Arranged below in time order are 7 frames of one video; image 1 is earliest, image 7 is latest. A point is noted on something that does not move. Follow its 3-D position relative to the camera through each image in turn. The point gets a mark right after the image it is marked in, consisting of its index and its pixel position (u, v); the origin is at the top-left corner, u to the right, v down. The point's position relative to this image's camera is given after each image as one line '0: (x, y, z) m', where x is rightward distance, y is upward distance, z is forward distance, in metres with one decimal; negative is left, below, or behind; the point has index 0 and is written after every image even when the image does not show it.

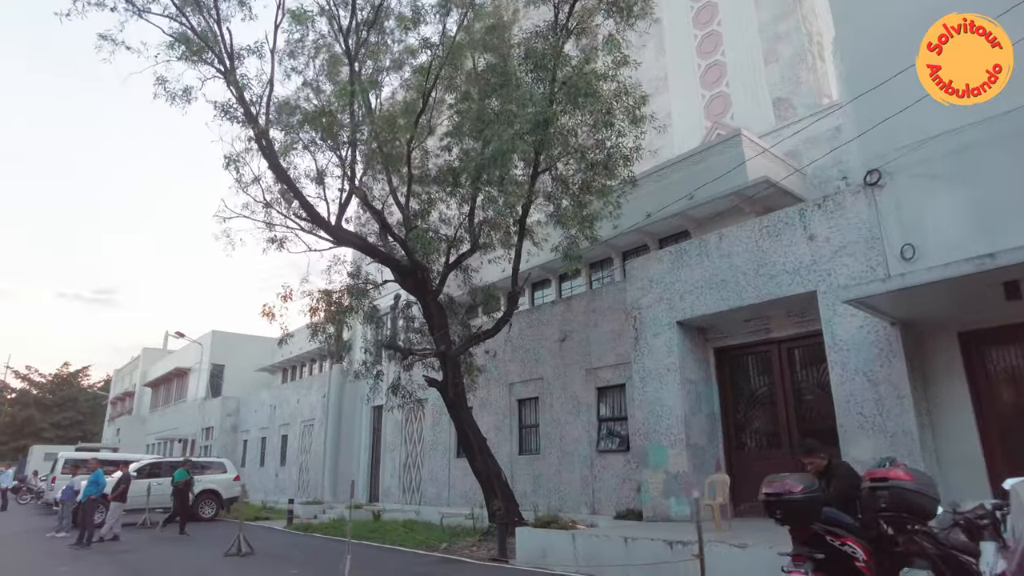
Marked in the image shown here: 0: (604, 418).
0: (+2.1, -2.9, +14.4) m
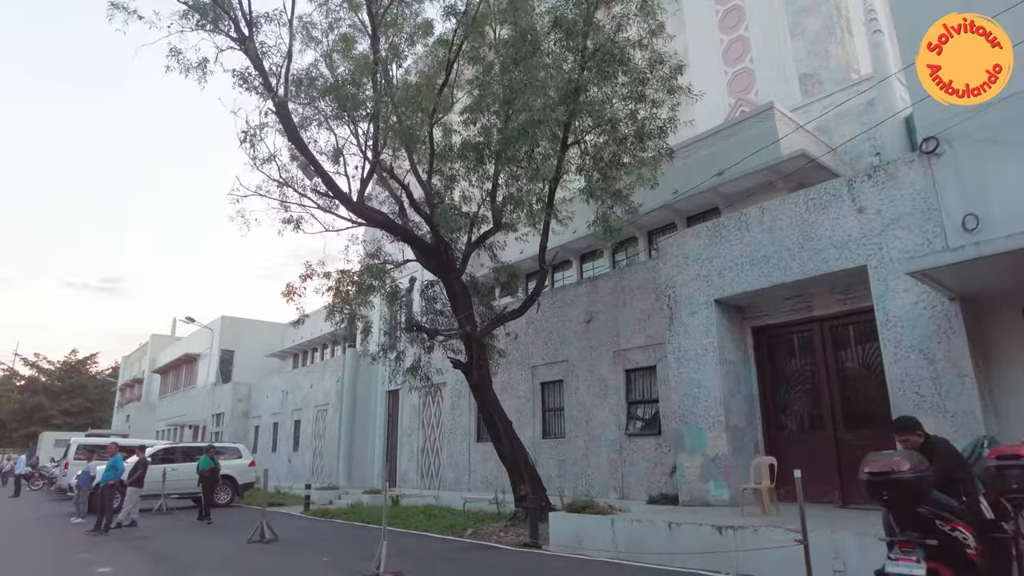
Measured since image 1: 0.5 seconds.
0: (+2.6, -2.4, +13.9) m
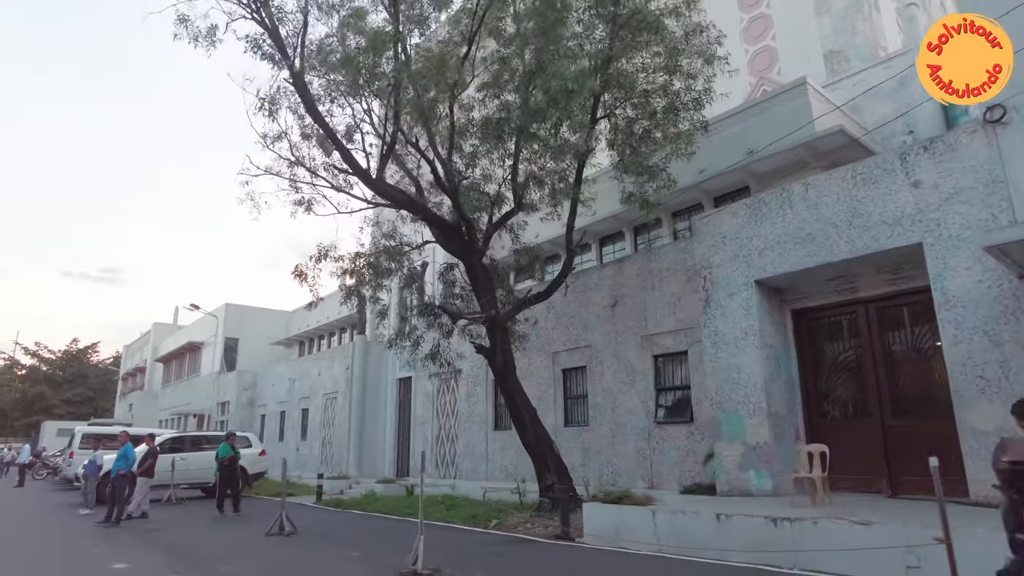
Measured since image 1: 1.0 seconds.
0: (+3.2, -2.1, +13.4) m
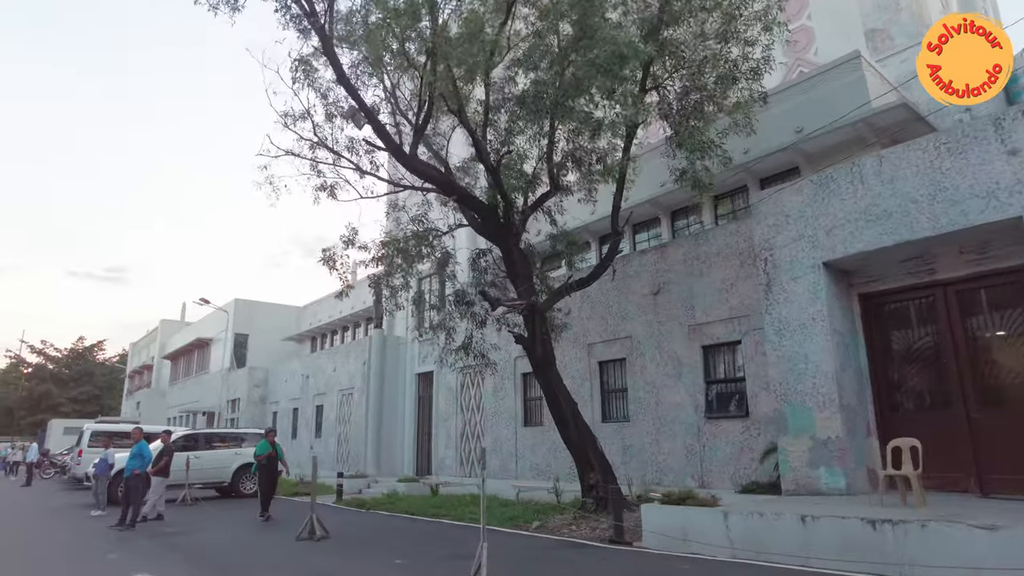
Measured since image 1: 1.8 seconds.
0: (+3.9, -1.8, +12.6) m
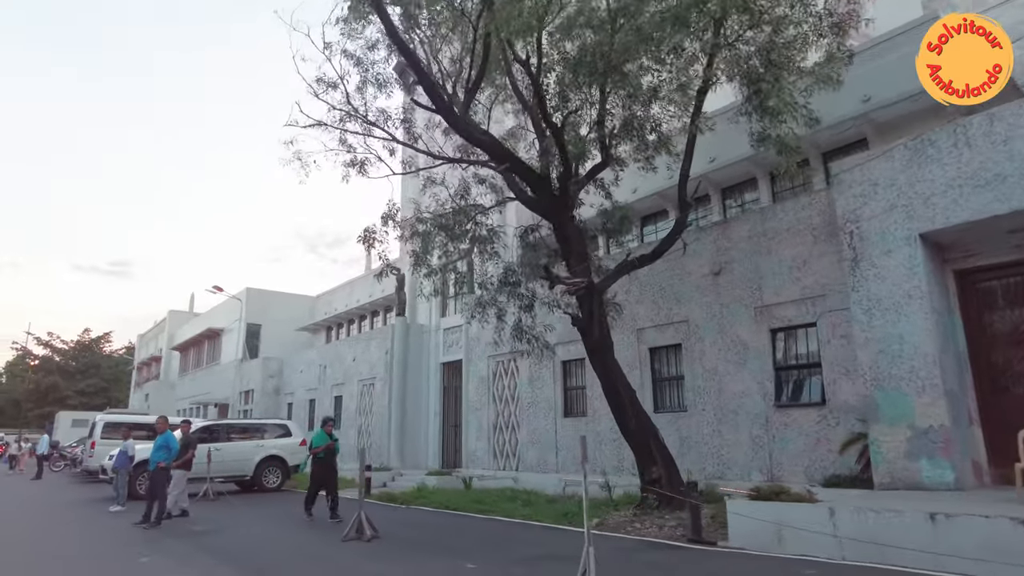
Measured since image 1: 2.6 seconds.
0: (+4.9, -1.4, +11.6) m
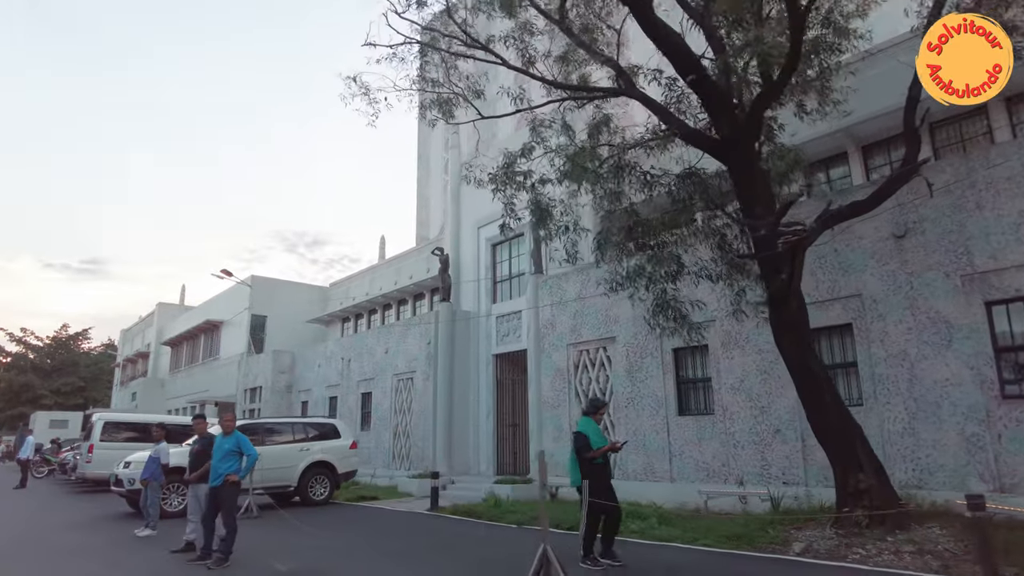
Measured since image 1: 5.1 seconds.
0: (+7.1, -0.8, +9.2) m
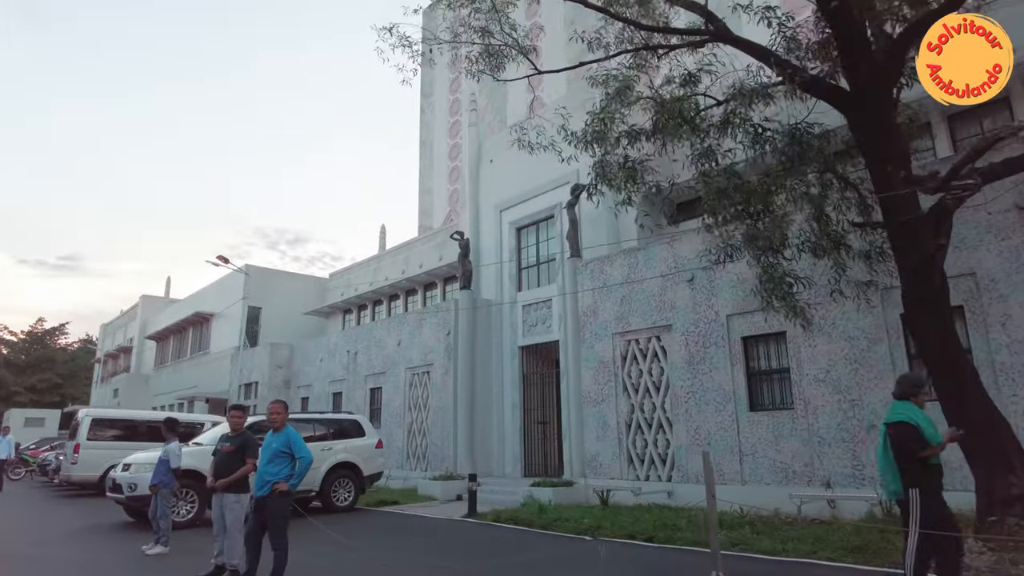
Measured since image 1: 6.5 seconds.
0: (+8.2, -0.5, +7.9) m
